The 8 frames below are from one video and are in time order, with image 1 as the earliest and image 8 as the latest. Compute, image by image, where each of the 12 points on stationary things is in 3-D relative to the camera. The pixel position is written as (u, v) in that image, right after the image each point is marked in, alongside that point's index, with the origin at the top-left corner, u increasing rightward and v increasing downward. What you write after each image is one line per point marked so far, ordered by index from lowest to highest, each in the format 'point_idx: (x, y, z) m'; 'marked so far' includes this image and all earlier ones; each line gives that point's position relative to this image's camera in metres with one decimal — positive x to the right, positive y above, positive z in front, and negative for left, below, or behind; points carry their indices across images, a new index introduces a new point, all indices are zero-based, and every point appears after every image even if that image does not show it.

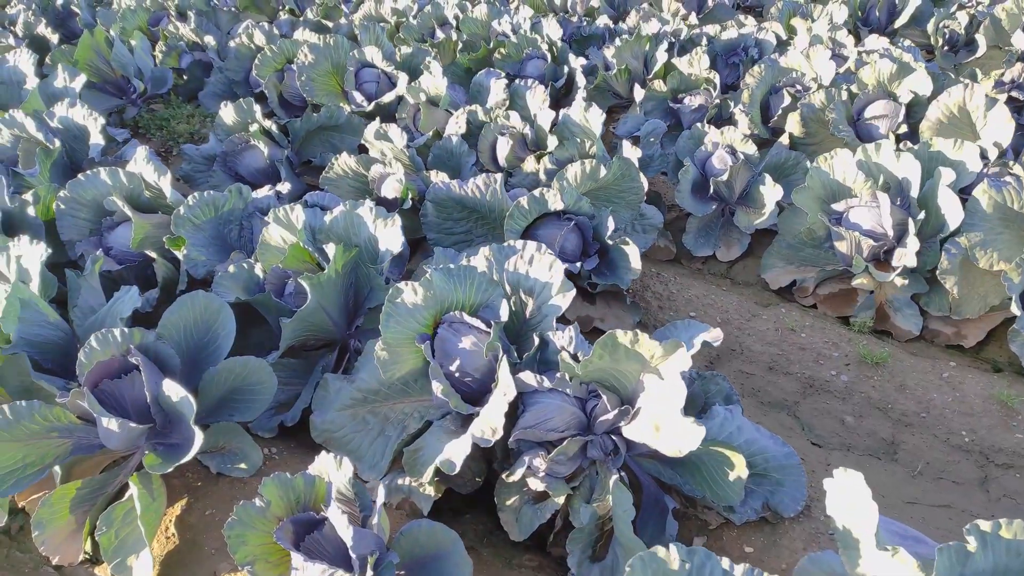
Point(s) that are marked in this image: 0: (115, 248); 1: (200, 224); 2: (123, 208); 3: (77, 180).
0: (-1.4, +0.1, +3.3) m
1: (-1.0, +0.2, +3.1) m
2: (-1.3, +0.3, +3.2) m
3: (-1.5, +0.4, +3.3) m
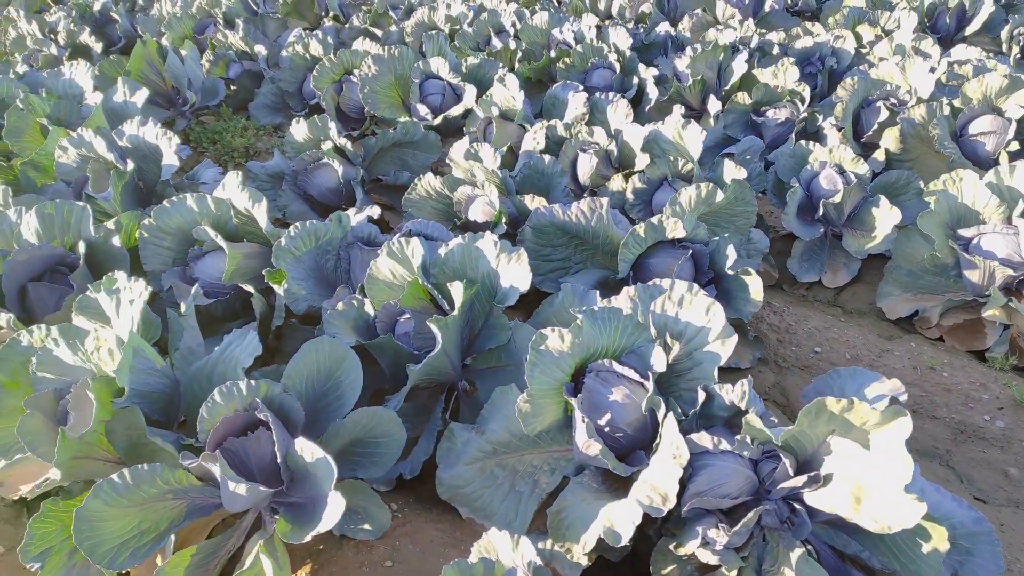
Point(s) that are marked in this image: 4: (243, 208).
0: (-1.0, 0.0, +3.1) m
1: (-0.6, +0.1, +2.9) m
2: (-0.9, +0.2, +3.0) m
3: (-1.2, +0.3, +3.1) m
4: (-0.9, +0.3, +3.1) m
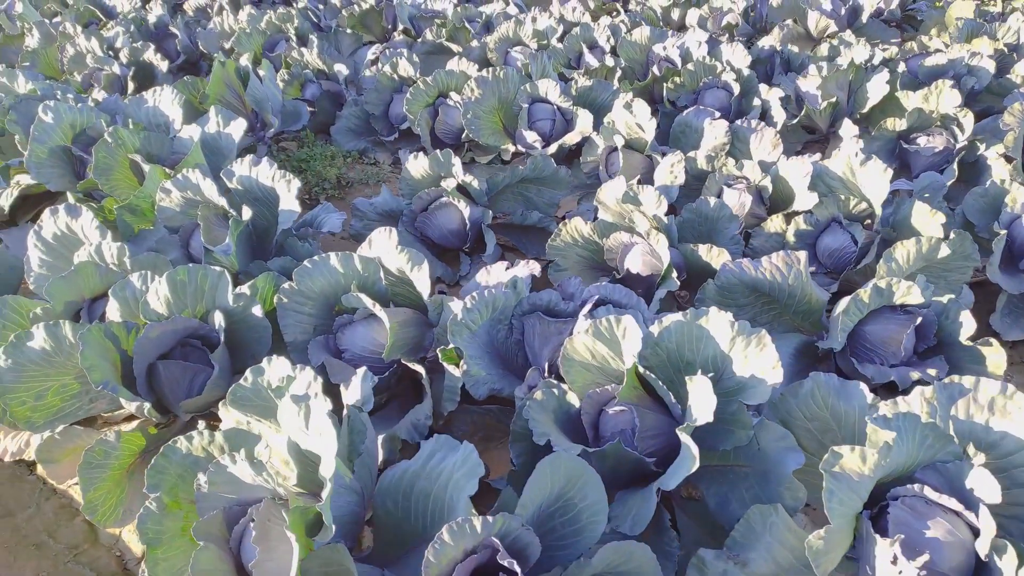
0: (-0.4, -0.2, +2.6) m
1: (-0.1, -0.1, +2.5) m
2: (-0.4, 0.0, +2.6) m
3: (-0.6, +0.1, +2.7) m
4: (-0.3, +0.1, +2.7) m
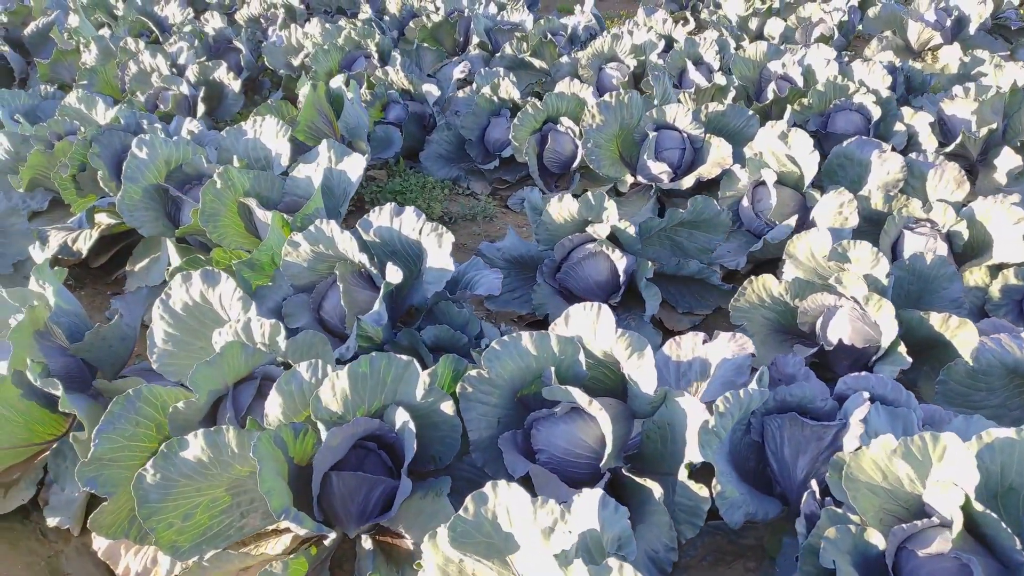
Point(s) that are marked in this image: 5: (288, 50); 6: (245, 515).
0: (+0.1, -0.4, +2.2) m
1: (+0.5, -0.3, +2.0) m
2: (+0.2, -0.3, +2.1) m
3: (0.0, -0.1, +2.2) m
4: (+0.2, -0.2, +2.3) m
5: (-1.5, +1.6, +6.2) m
6: (-0.6, -0.5, +2.2) m
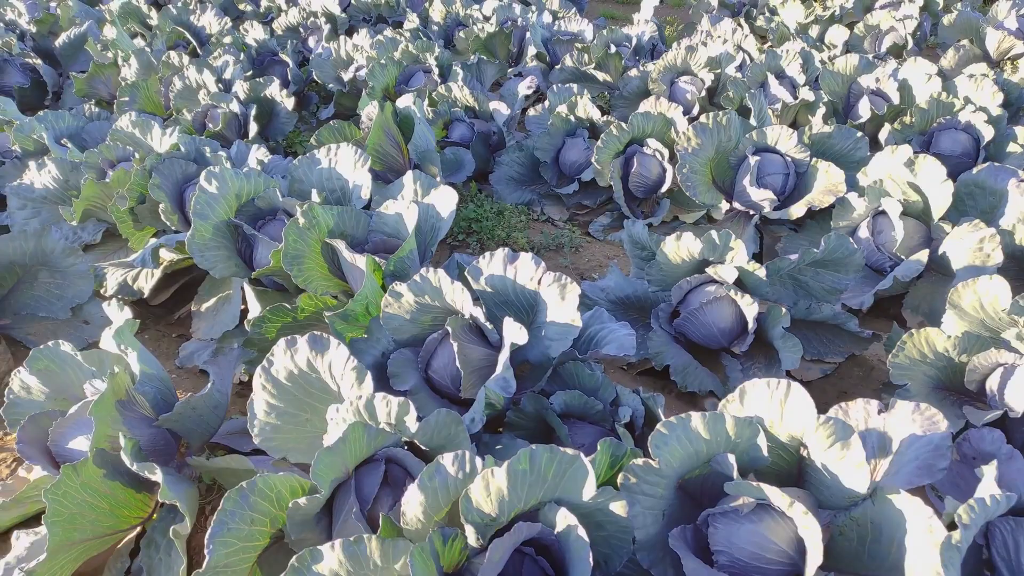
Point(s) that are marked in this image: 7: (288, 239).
0: (+0.5, -0.5, +1.9) m
1: (+0.8, -0.5, +1.7) m
2: (+0.5, -0.4, +1.8) m
3: (+0.3, -0.3, +1.9) m
4: (+0.6, -0.3, +1.9) m
5: (-1.1, +1.4, +5.9) m
6: (-0.3, -0.7, +1.9) m
7: (-0.7, +0.1, +2.9) m
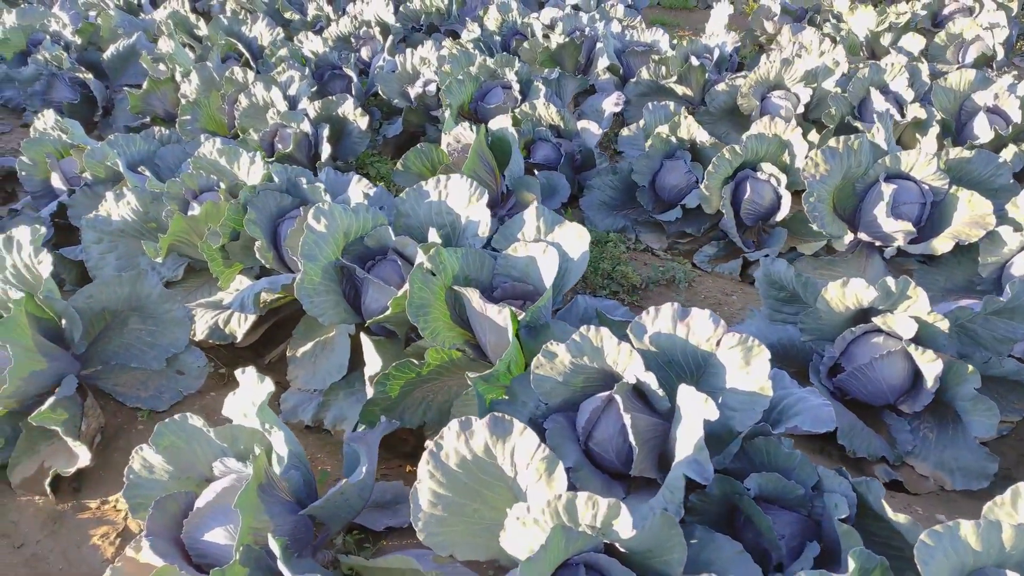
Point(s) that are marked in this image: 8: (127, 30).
0: (+0.9, -0.7, +1.6) m
1: (+1.2, -0.6, +1.4) m
2: (+0.9, -0.6, +1.5) m
3: (+0.7, -0.4, +1.6) m
4: (+1.0, -0.4, +1.6) m
5: (-0.6, +1.2, +5.6) m
6: (+0.2, -0.8, +1.6) m
7: (-0.3, 0.0, +2.6) m
8: (-3.0, +2.0, +7.4) m
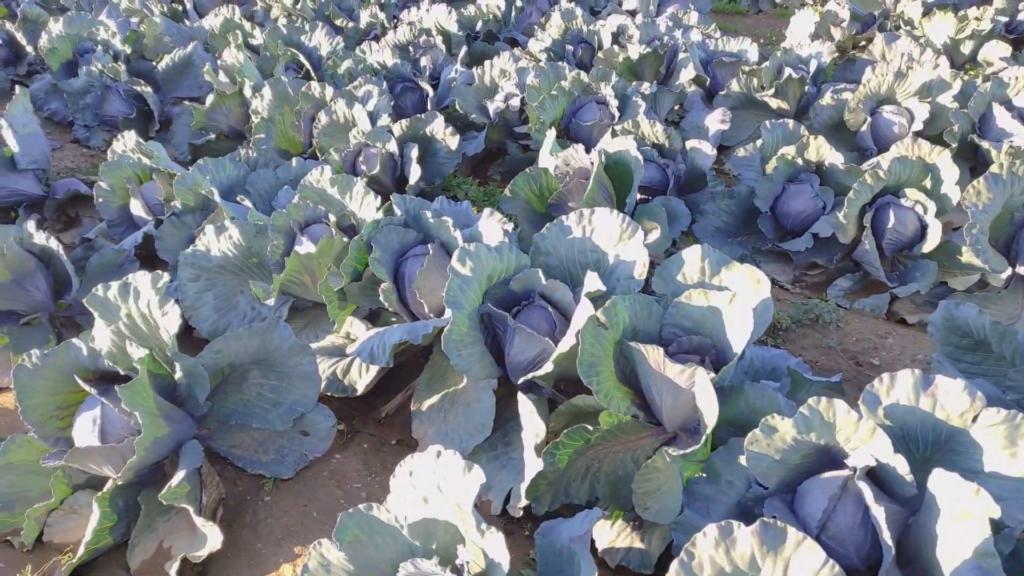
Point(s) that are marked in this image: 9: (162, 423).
0: (+1.3, -0.8, +1.3) m
1: (+1.7, -0.8, +1.1) m
2: (+1.4, -0.7, +1.2) m
3: (+1.2, -0.6, +1.3) m
4: (+1.4, -0.6, +1.3) m
5: (-0.2, +1.1, +5.3) m
6: (+0.6, -1.0, +1.3) m
7: (+0.2, -0.1, +2.3) m
8: (-2.5, +1.9, +7.1) m
9: (-0.9, -0.3, +2.4) m
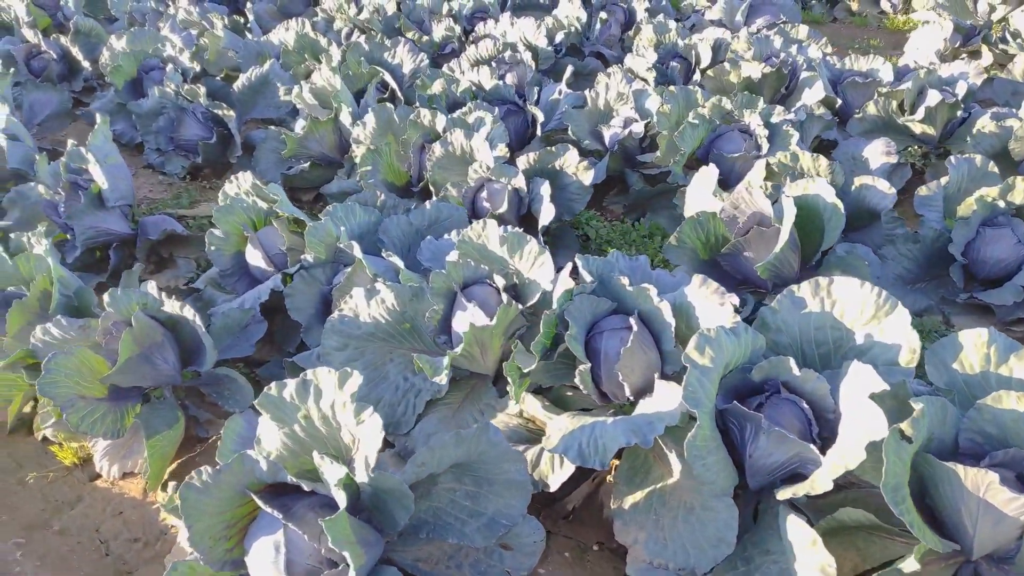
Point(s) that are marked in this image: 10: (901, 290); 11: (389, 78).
0: (+1.9, -1.0, +0.8) m
1: (+2.2, -1.0, +0.6) m
2: (+1.9, -0.9, +0.8) m
3: (+1.7, -0.8, +0.9) m
4: (+2.0, -0.8, +0.9) m
5: (+0.4, +0.9, +4.9) m
6: (+1.2, -1.2, +0.8) m
7: (+0.8, -0.4, +1.9) m
8: (-1.9, +1.6, +6.7) m
9: (-0.3, -0.6, +2.0) m
10: (+1.5, 0.0, +3.6) m
11: (-0.7, +1.3, +5.8) m
